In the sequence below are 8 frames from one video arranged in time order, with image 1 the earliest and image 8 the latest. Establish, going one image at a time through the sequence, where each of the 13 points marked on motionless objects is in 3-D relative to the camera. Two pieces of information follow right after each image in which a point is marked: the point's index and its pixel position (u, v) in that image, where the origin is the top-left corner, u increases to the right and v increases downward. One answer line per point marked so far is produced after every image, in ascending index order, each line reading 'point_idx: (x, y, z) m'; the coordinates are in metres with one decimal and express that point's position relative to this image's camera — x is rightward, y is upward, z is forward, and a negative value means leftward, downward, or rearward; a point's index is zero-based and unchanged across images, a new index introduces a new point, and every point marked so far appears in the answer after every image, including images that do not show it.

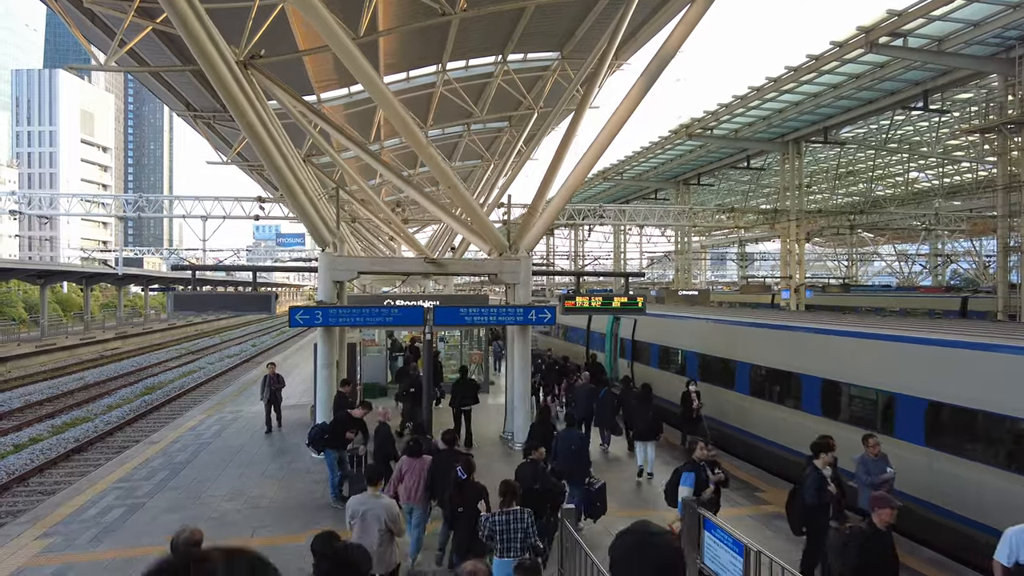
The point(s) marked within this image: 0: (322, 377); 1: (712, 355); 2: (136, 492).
0: (-3.2, -1.4, +11.0) m
1: (+4.3, -1.3, +13.6) m
2: (-5.3, -2.9, +9.1) m
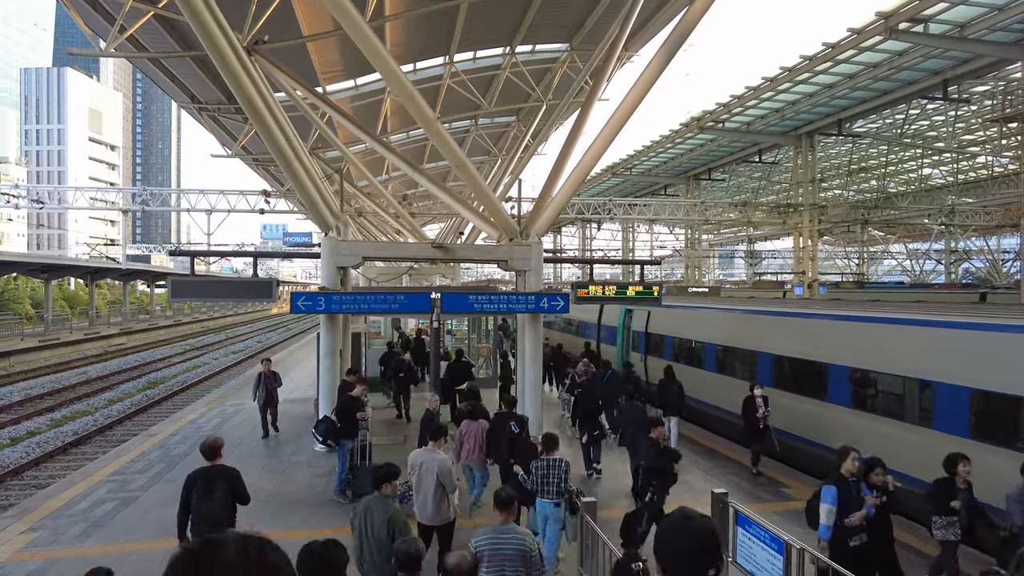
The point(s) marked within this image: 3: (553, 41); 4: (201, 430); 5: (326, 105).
0: (-3.1, -1.2, +10.6) m
1: (+4.5, -1.1, +13.2) m
2: (-5.2, -2.7, +8.8) m
3: (+1.2, +7.3, +19.7) m
4: (-5.8, -2.6, +12.1) m
5: (-4.0, +4.0, +14.3) m
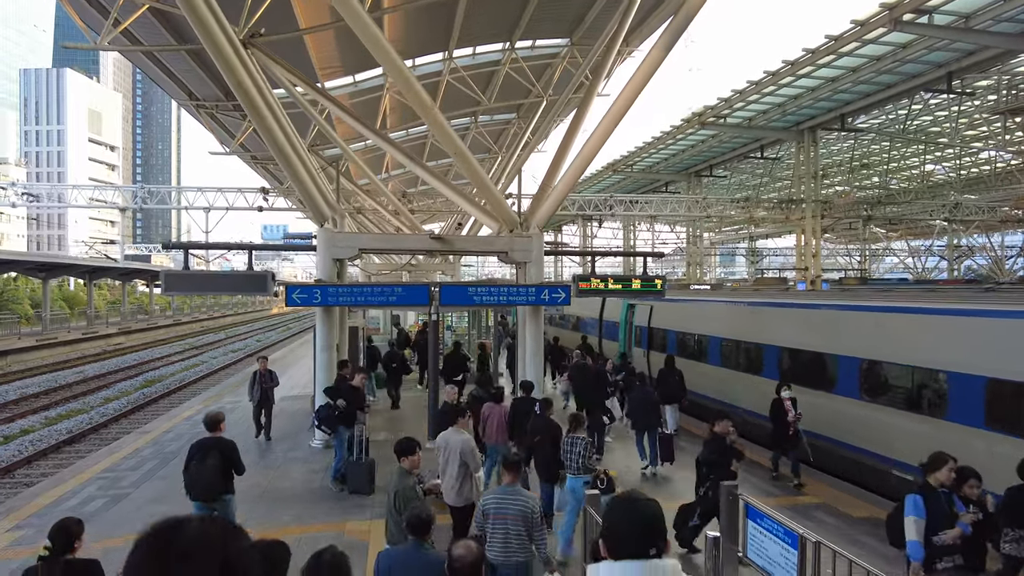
0: (-3.0, -1.1, +10.4) m
1: (+4.5, -1.0, +13.0) m
2: (-5.2, -2.6, +8.6) m
3: (+1.2, +7.4, +19.5) m
4: (-5.8, -2.5, +11.9) m
5: (-4.1, +4.1, +14.1) m
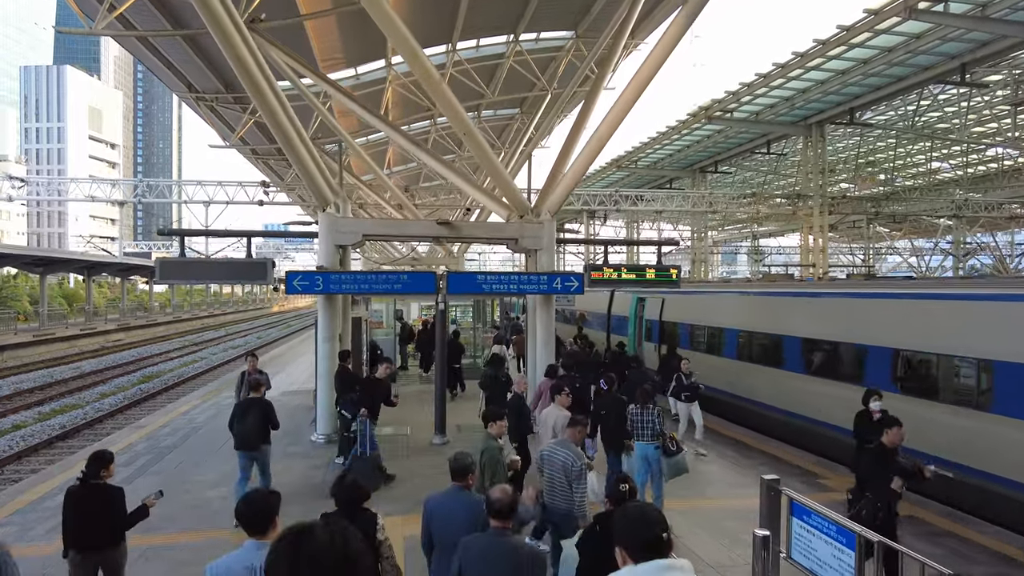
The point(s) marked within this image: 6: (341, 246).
0: (-2.9, -1.0, +9.9) m
1: (+4.7, -0.8, +12.5) m
2: (-5.0, -2.4, +8.2) m
3: (+1.3, +7.6, +19.1) m
4: (-5.6, -2.4, +11.5) m
5: (-3.9, +4.3, +13.7) m
6: (-2.6, +0.7, +10.1) m
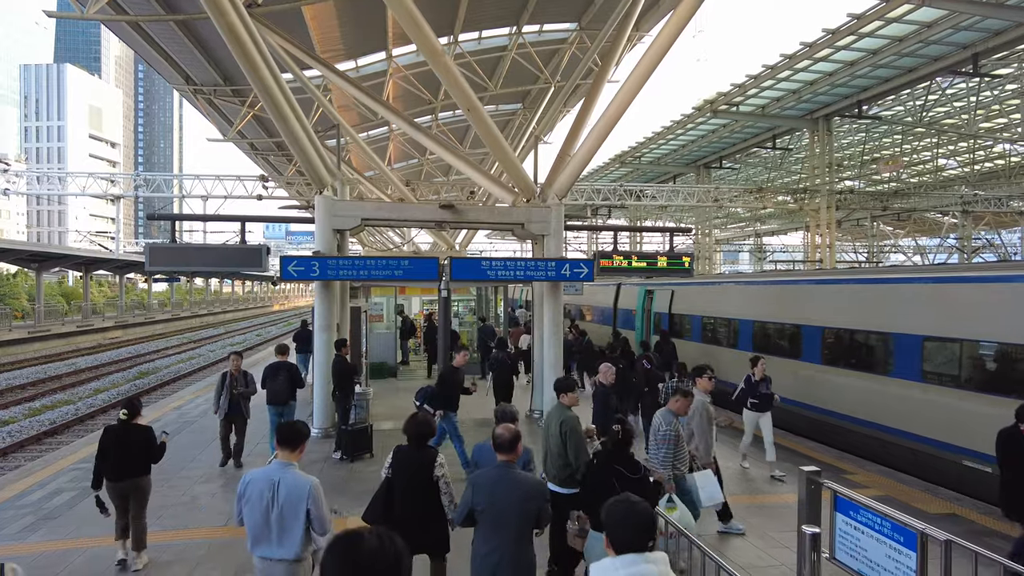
0: (-2.8, -0.8, +9.5) m
1: (+4.8, -0.6, +12.1) m
2: (-4.9, -2.2, +7.7) m
3: (+1.4, +7.8, +18.7) m
4: (-5.5, -2.2, +11.1) m
5: (-3.8, +4.4, +13.2) m
6: (-2.6, +0.8, +9.6) m
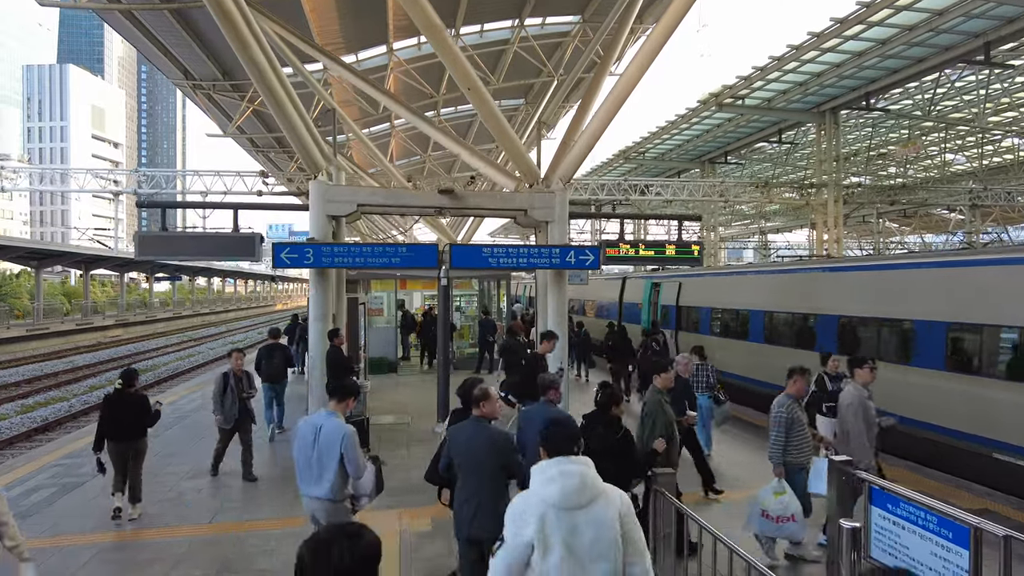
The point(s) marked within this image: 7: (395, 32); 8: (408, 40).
0: (-2.8, -0.7, +9.2) m
1: (+4.8, -0.5, +11.7) m
2: (-4.9, -2.1, +7.4) m
3: (+1.5, +7.9, +18.3) m
4: (-5.5, -2.1, +10.8) m
5: (-3.8, +4.6, +12.9) m
6: (-2.5, +1.0, +9.3) m
7: (-2.9, +6.4, +16.4) m
8: (-2.8, +6.5, +17.2) m
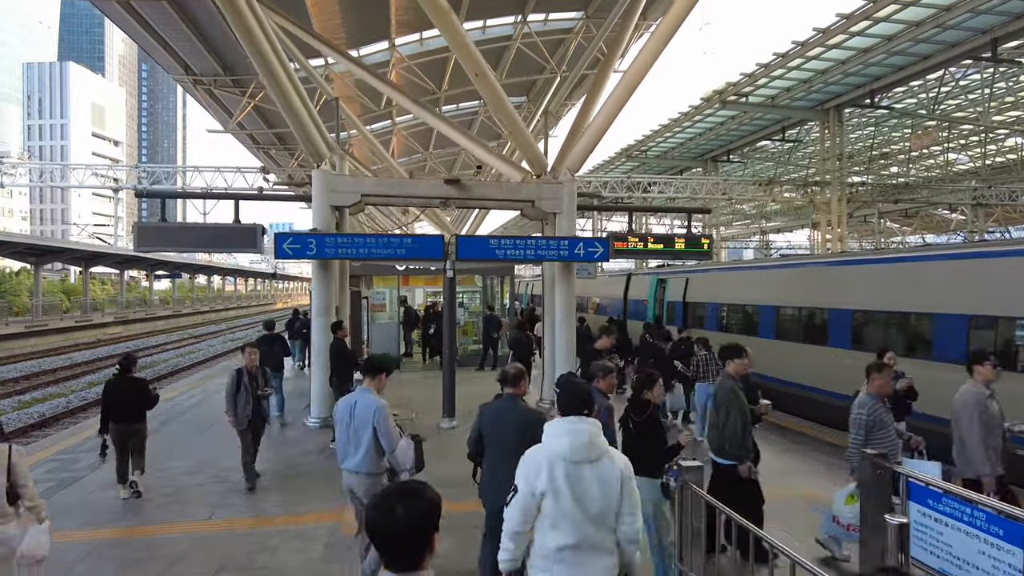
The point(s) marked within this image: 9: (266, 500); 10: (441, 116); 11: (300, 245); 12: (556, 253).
0: (-2.7, -0.6, +9.0) m
1: (+4.9, -0.4, +11.6) m
2: (-4.8, -2.0, +7.2) m
3: (+1.6, +8.0, +18.2) m
4: (-5.4, -1.9, +10.6) m
5: (-3.7, +4.7, +12.7) m
6: (-2.4, +1.1, +9.1) m
7: (-2.8, +6.5, +16.2) m
8: (-2.7, +6.6, +17.0) m
9: (-2.3, -2.1, +6.3) m
10: (-1.4, +3.2, +12.2) m
11: (-2.6, +0.5, +7.9) m
12: (+0.6, +0.4, +8.6) m
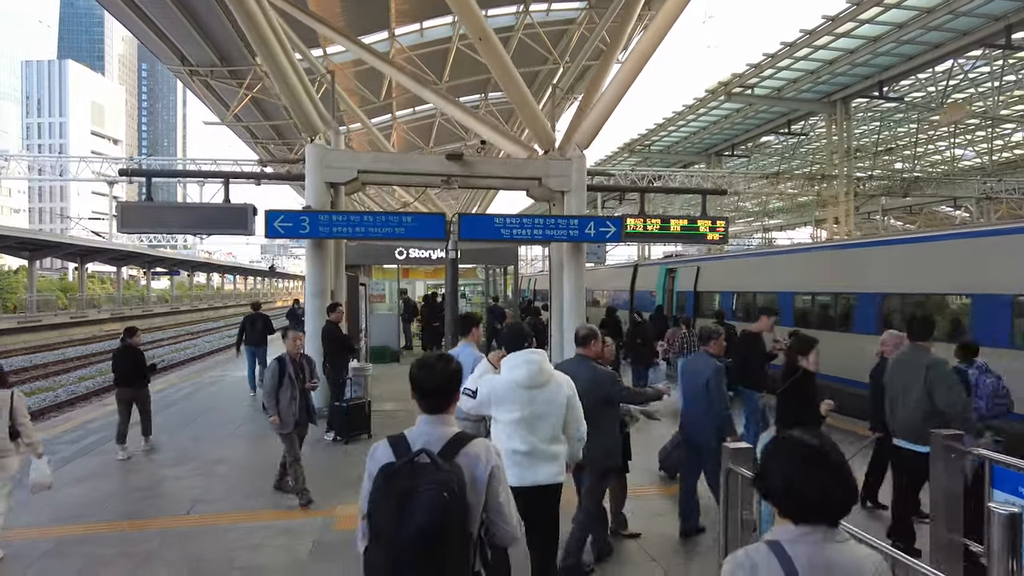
0: (-2.6, -0.4, +8.6) m
1: (+5.0, -0.2, +11.1) m
2: (-4.7, -1.8, +6.8) m
3: (+1.7, +8.2, +17.7) m
4: (-5.3, -1.8, +10.1) m
5: (-3.6, +4.9, +12.3) m
6: (-2.4, +1.3, +8.7) m
7: (-2.8, +6.7, +15.7) m
8: (-2.6, +6.8, +16.6) m
9: (-2.2, -1.9, +5.8) m
10: (-1.3, +3.4, +11.7) m
11: (-2.5, +0.7, +7.5) m
12: (+0.6, +0.6, +8.1) m
